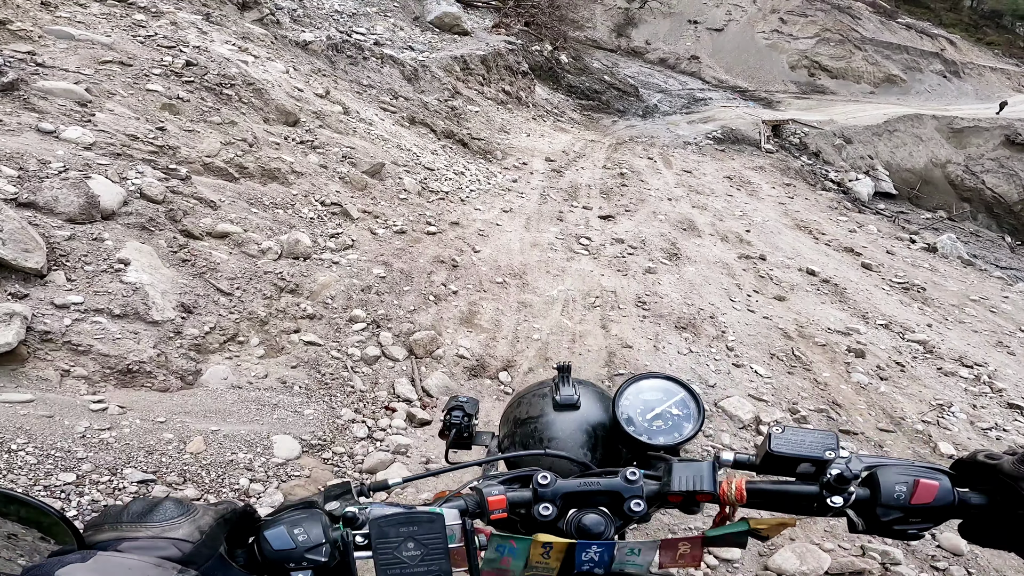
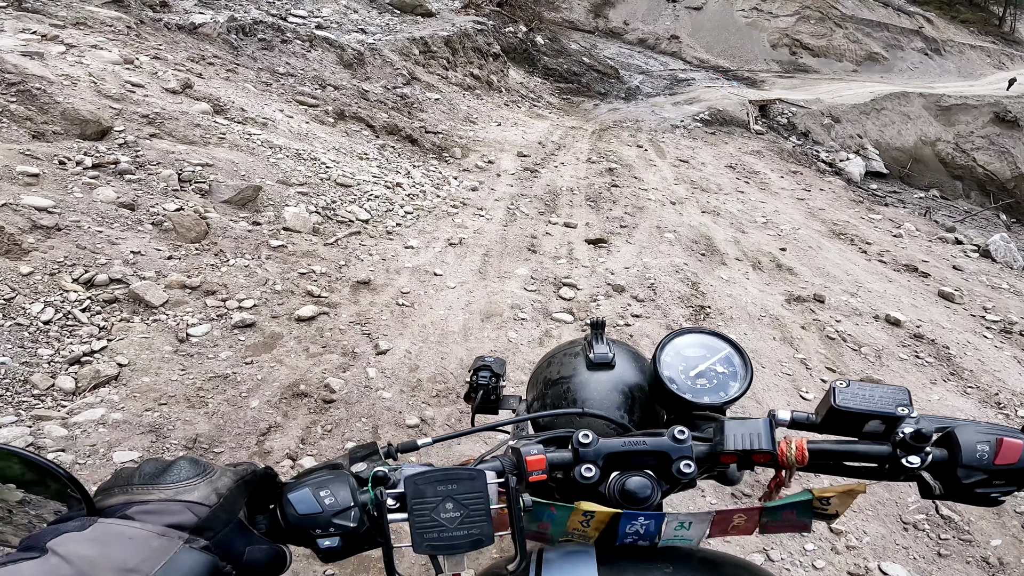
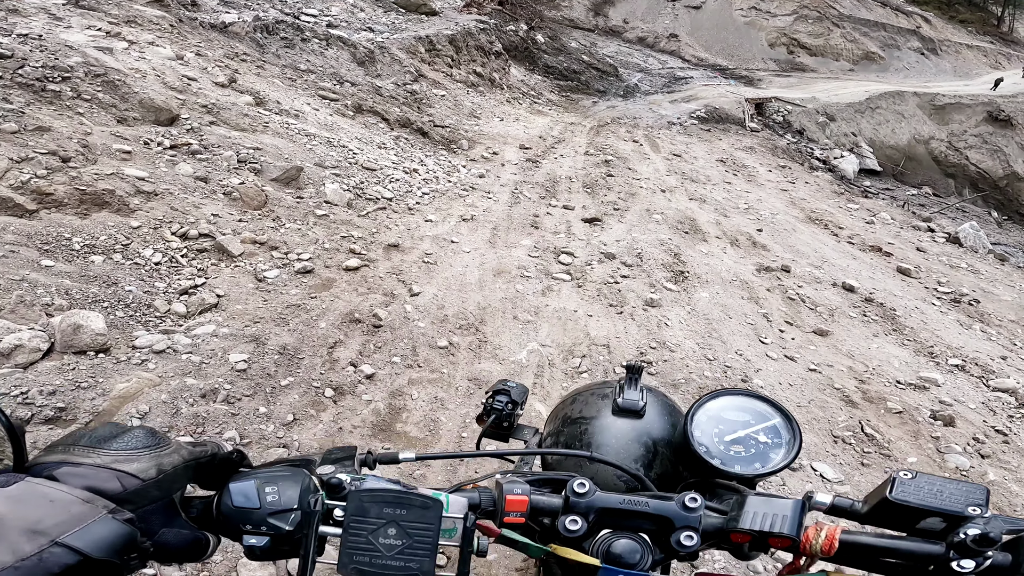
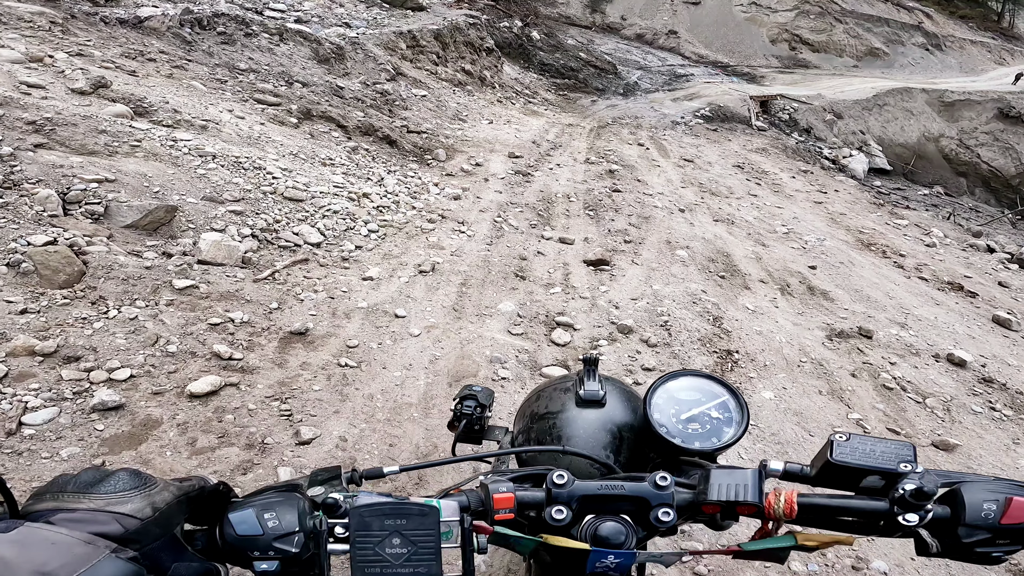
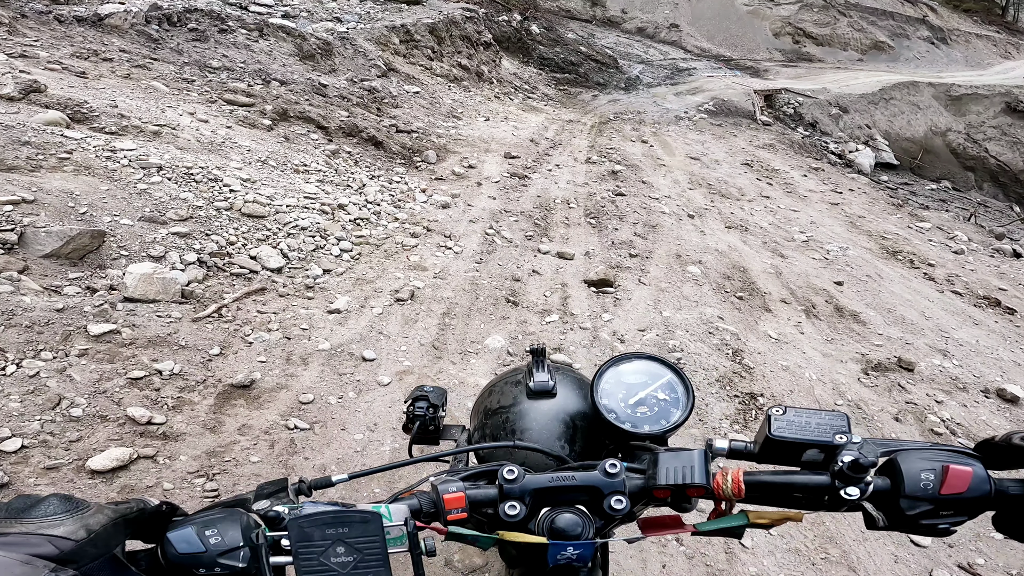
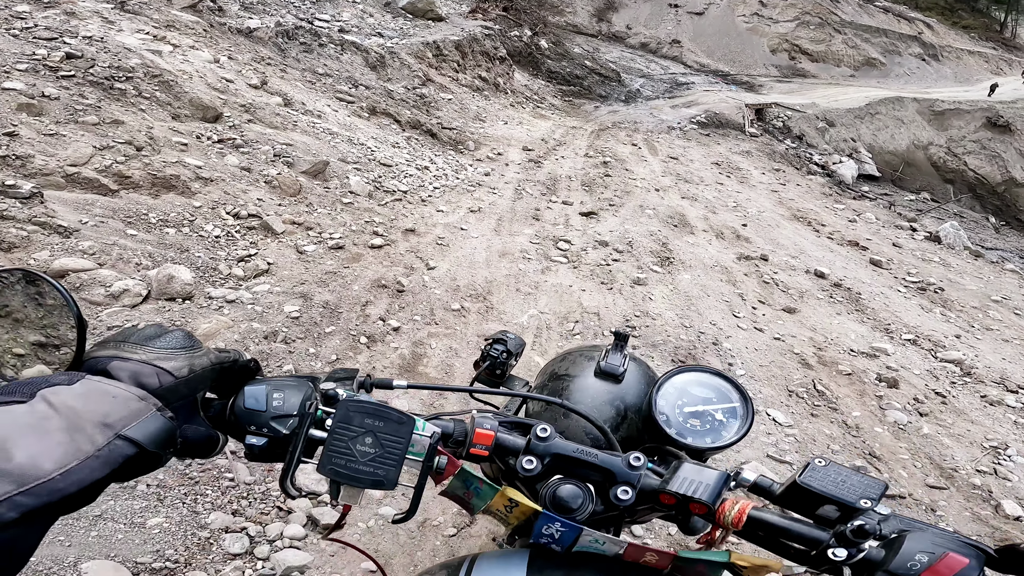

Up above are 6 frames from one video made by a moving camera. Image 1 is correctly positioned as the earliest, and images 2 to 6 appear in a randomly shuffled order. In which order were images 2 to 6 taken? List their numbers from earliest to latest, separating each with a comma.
6, 3, 2, 4, 5
